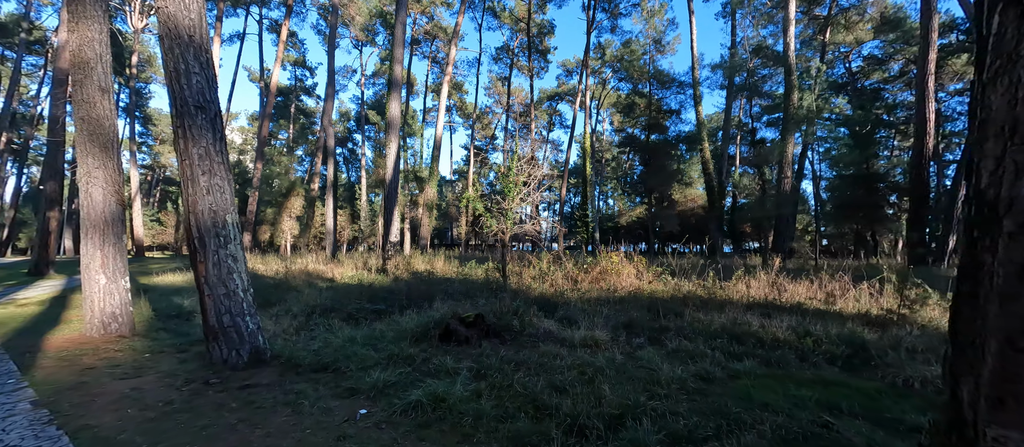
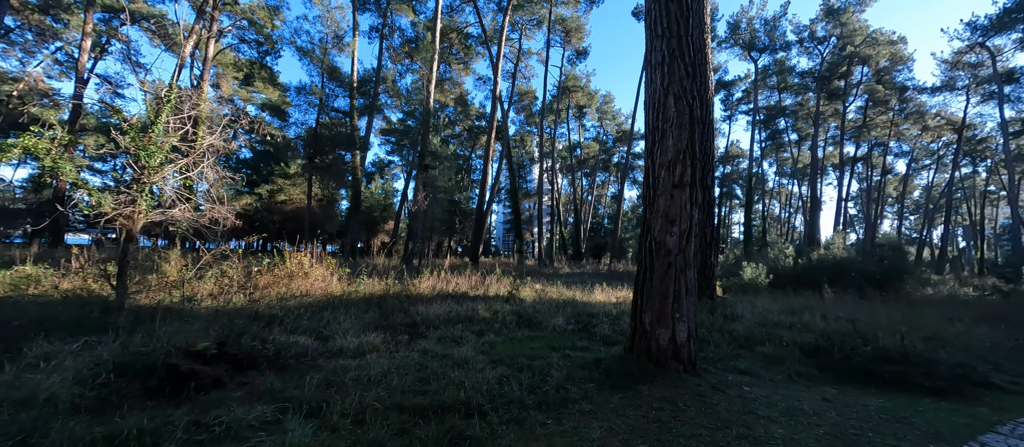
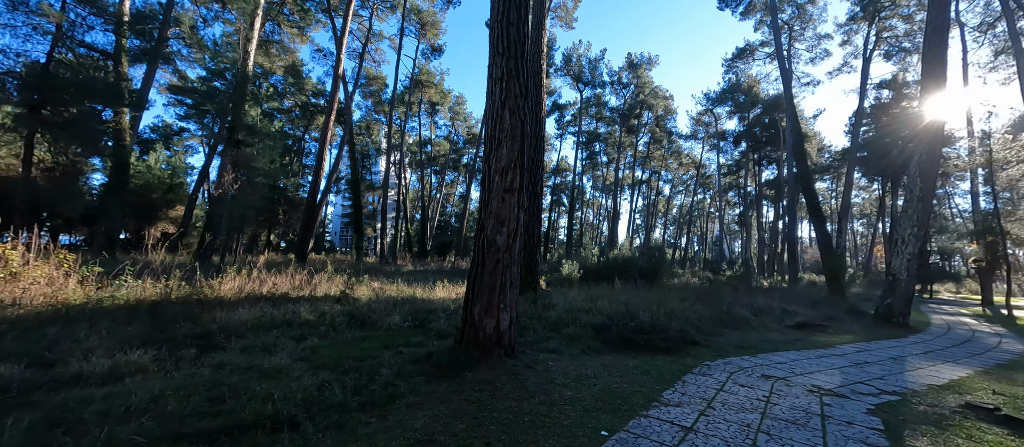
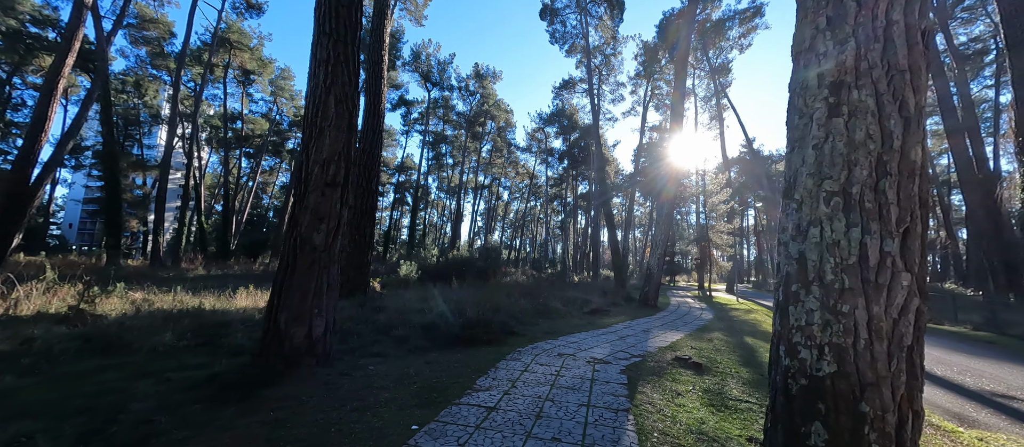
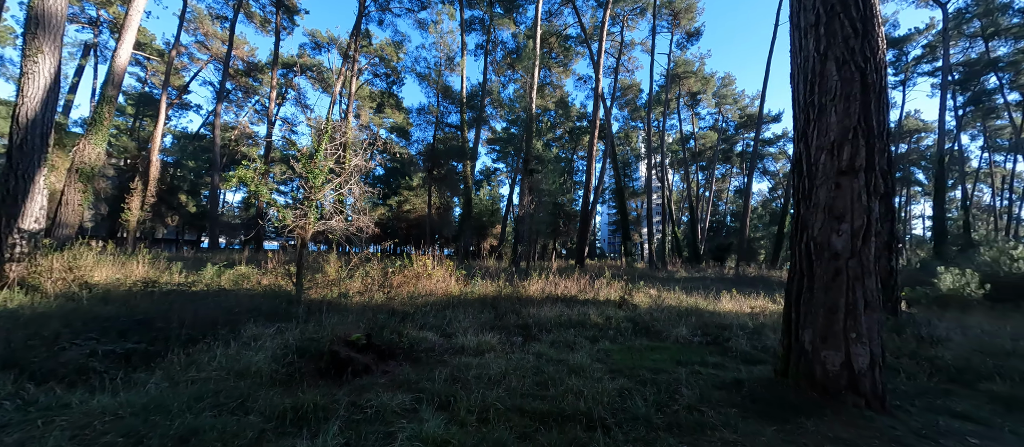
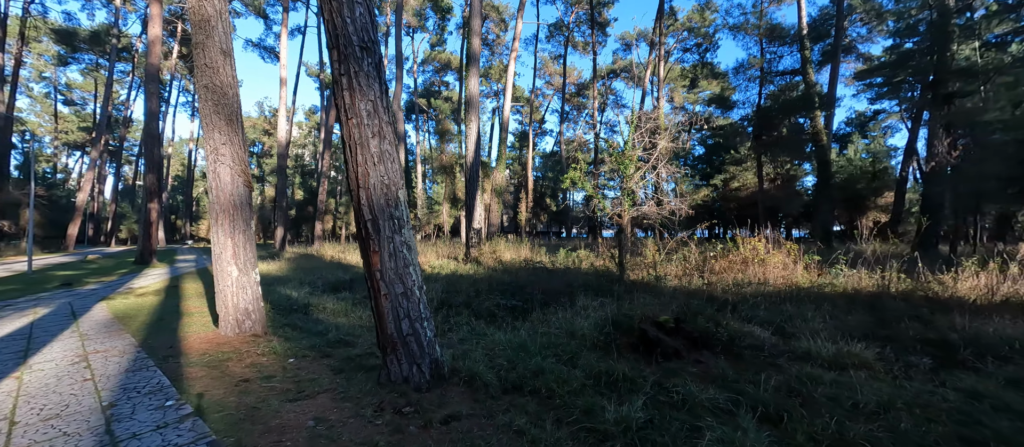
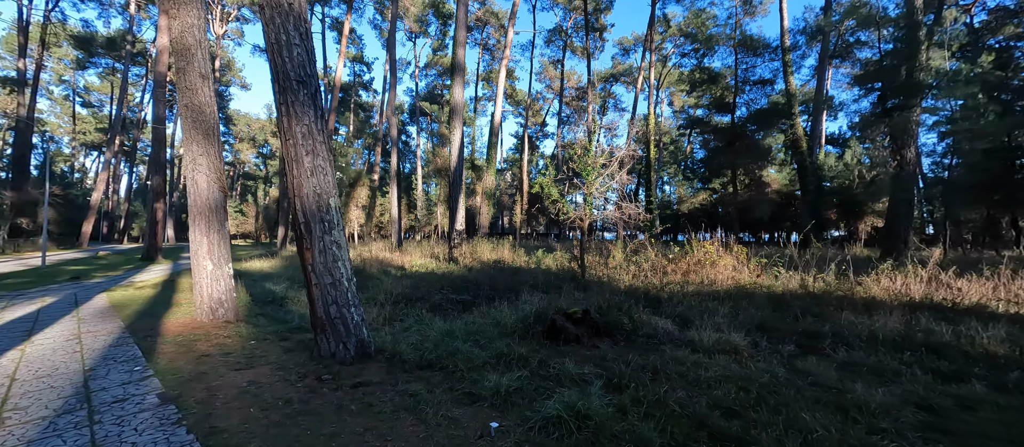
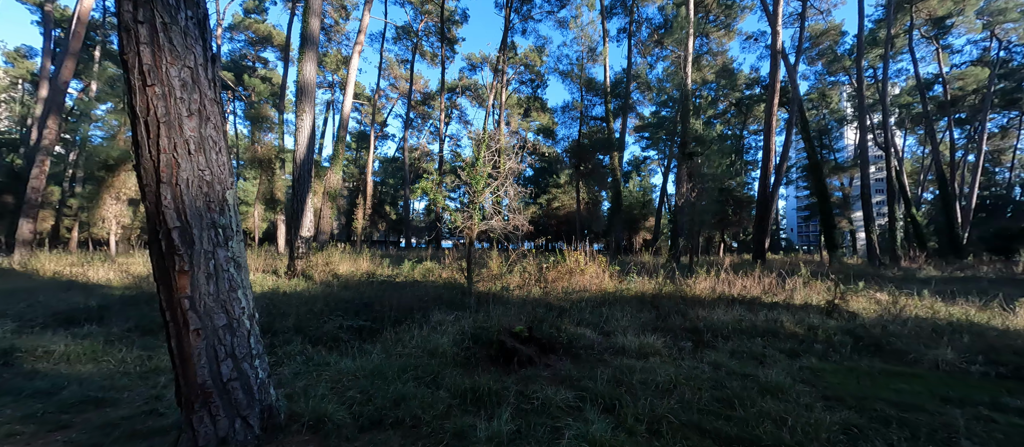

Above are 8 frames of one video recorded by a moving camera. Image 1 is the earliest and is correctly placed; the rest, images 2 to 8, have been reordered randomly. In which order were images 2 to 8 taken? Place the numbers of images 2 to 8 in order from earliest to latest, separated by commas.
7, 6, 8, 5, 2, 3, 4
